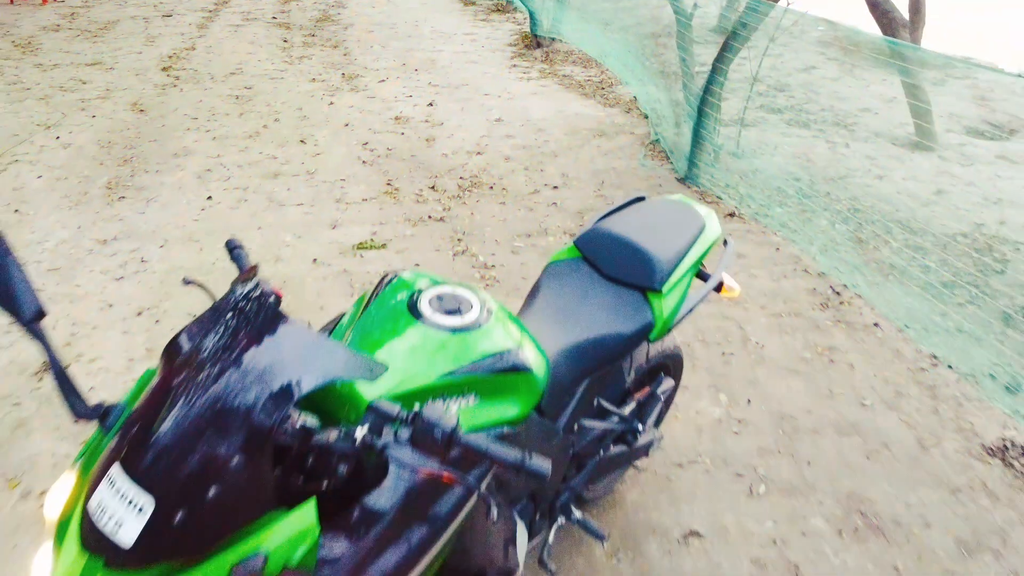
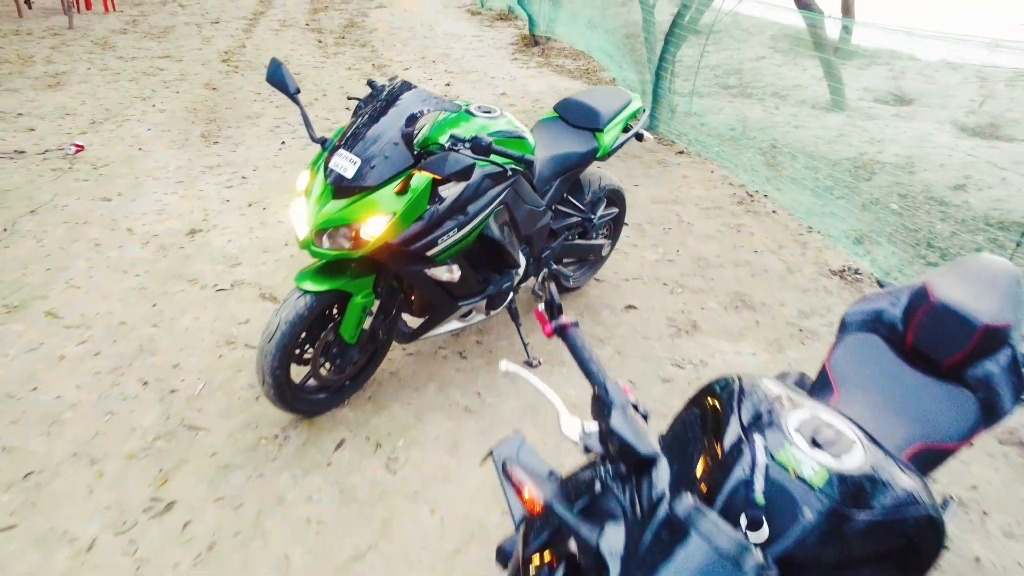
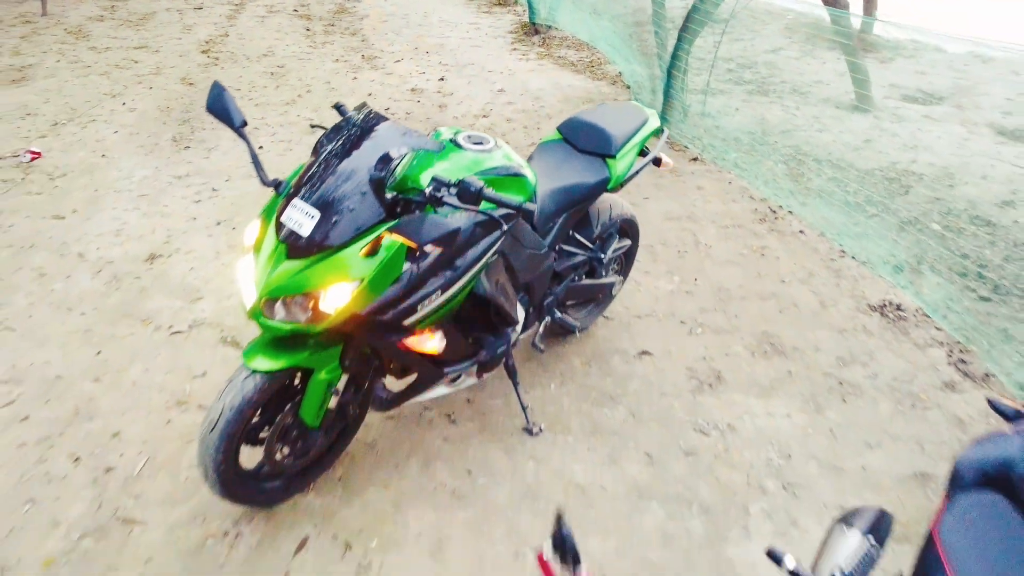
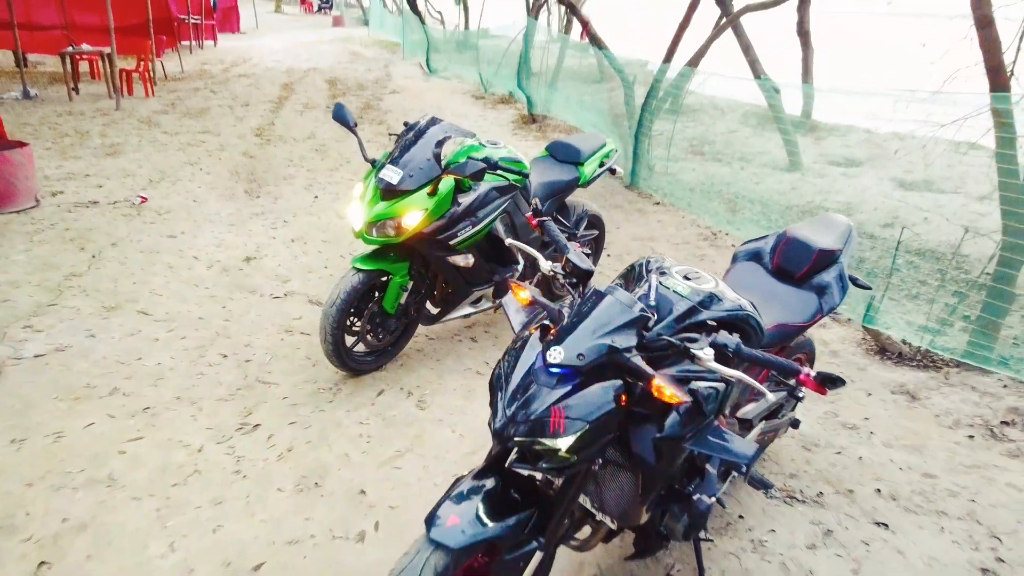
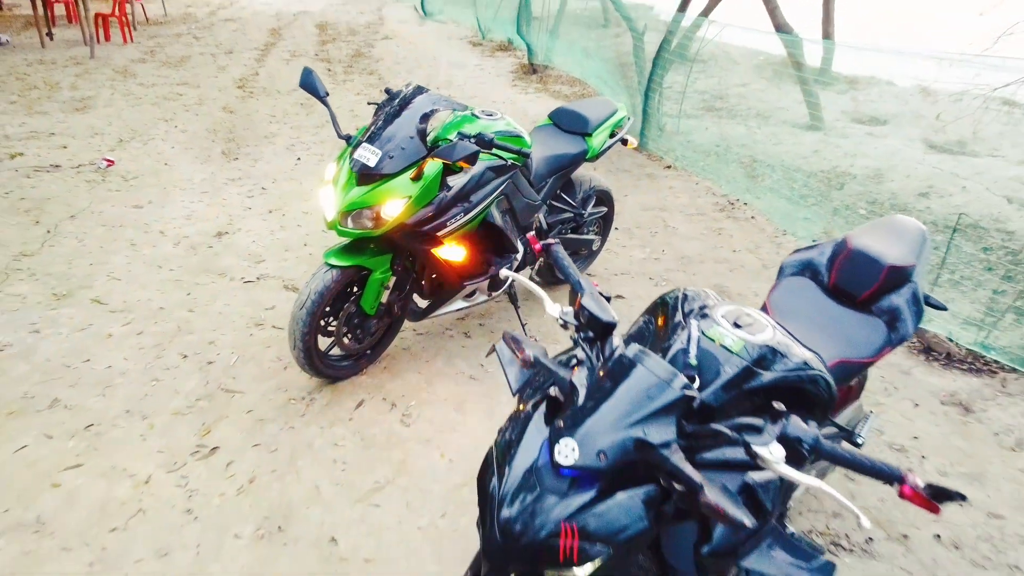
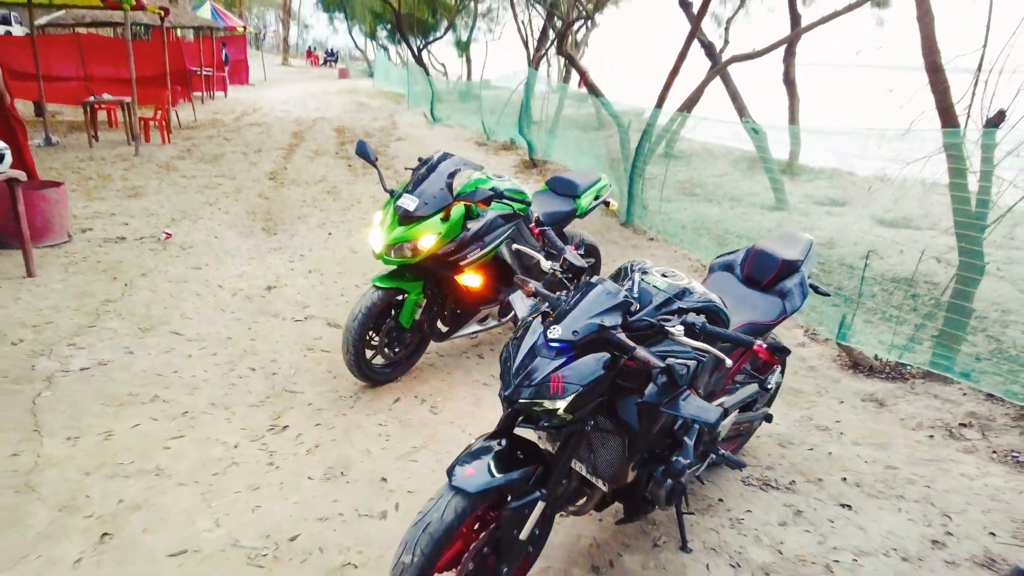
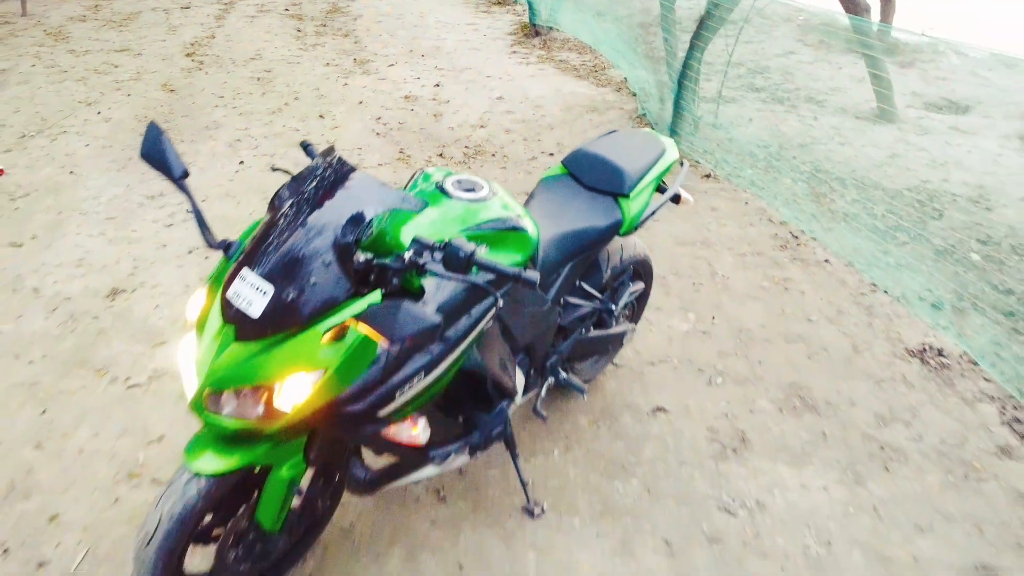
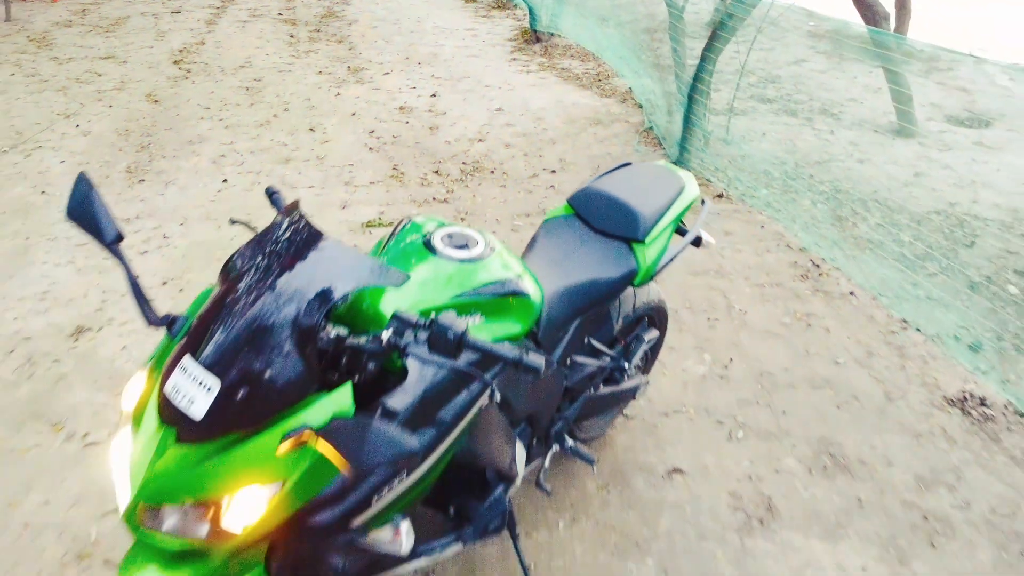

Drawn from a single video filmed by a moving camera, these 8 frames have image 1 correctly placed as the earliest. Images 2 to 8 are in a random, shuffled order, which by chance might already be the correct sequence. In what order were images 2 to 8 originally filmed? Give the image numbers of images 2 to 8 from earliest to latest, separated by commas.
8, 7, 3, 2, 5, 4, 6
